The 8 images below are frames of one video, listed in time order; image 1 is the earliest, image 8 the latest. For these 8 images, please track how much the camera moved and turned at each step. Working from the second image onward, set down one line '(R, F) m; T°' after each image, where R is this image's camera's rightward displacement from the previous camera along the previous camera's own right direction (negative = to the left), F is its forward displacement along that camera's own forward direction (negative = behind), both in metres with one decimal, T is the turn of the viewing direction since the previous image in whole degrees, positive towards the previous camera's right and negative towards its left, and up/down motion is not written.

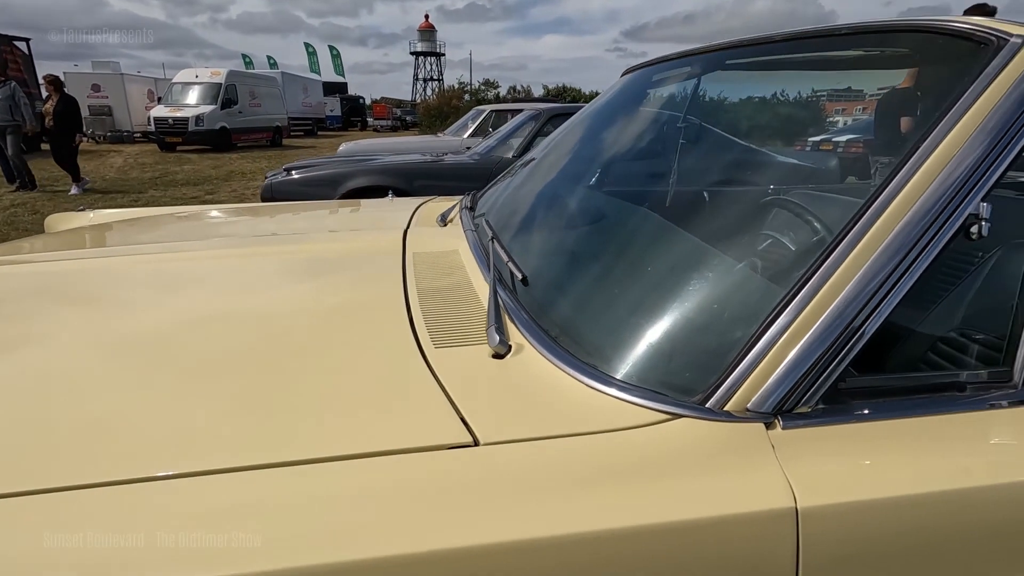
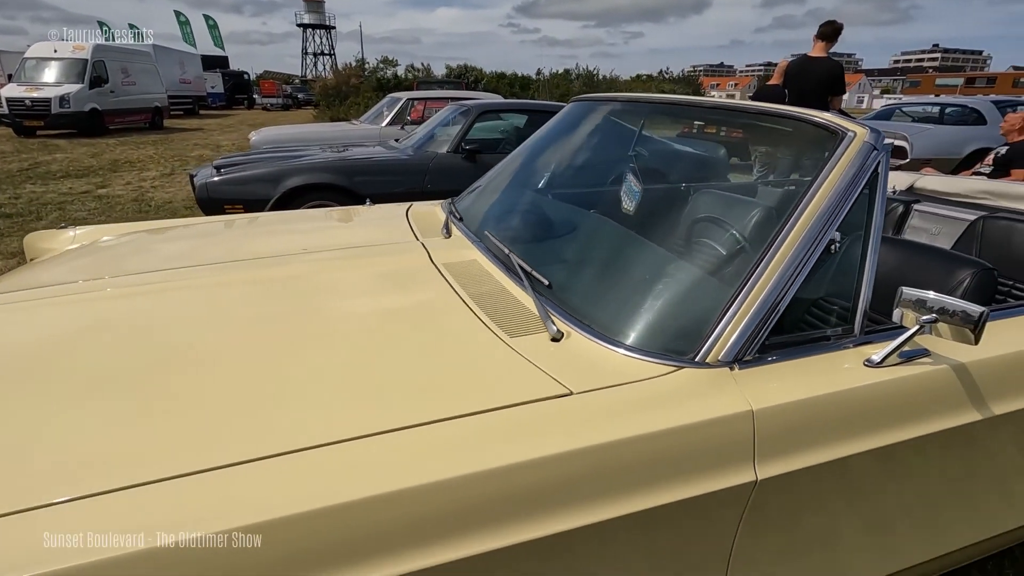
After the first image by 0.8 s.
(-0.3, -0.4) m; +10°
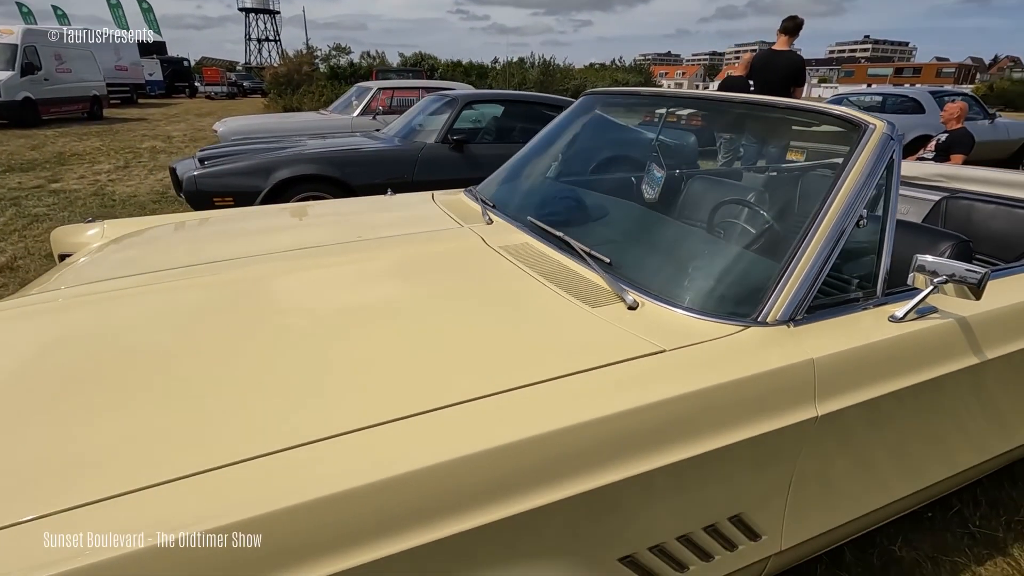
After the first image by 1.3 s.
(-0.3, -0.1) m; +5°
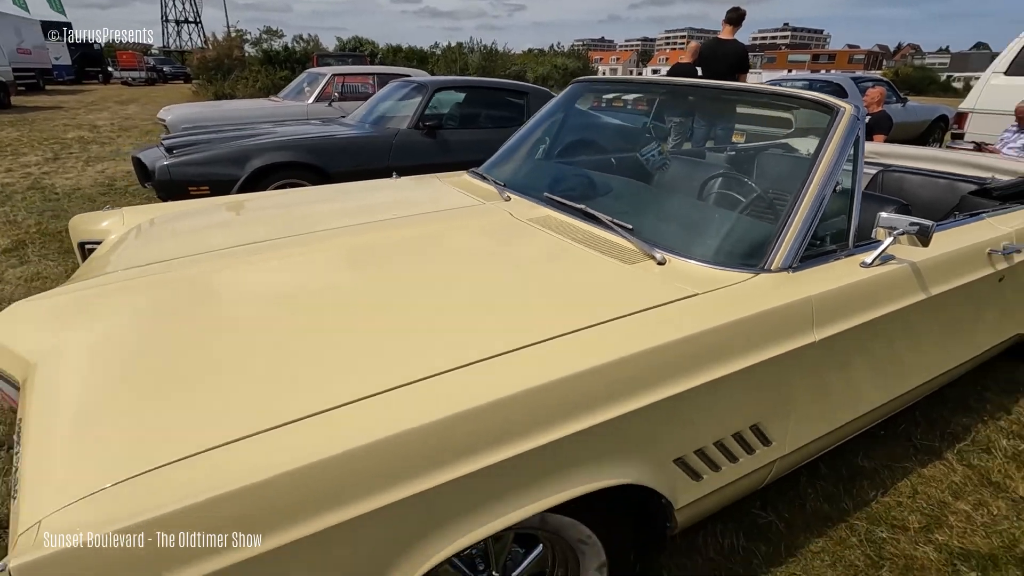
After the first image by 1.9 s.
(-0.3, -0.2) m; +6°
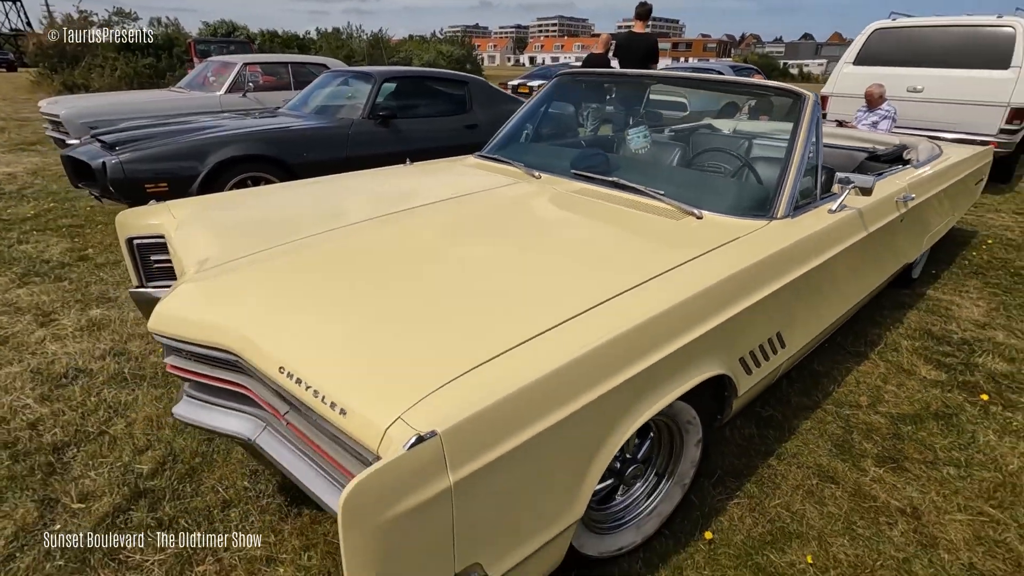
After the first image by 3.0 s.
(-0.7, -0.3) m; +11°
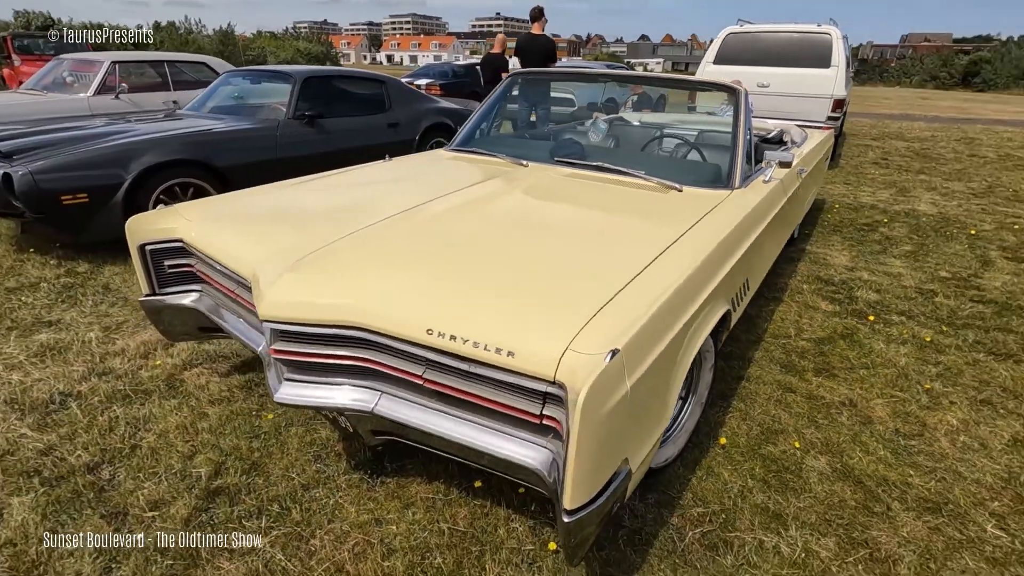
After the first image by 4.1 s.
(-0.7, -0.2) m; +13°
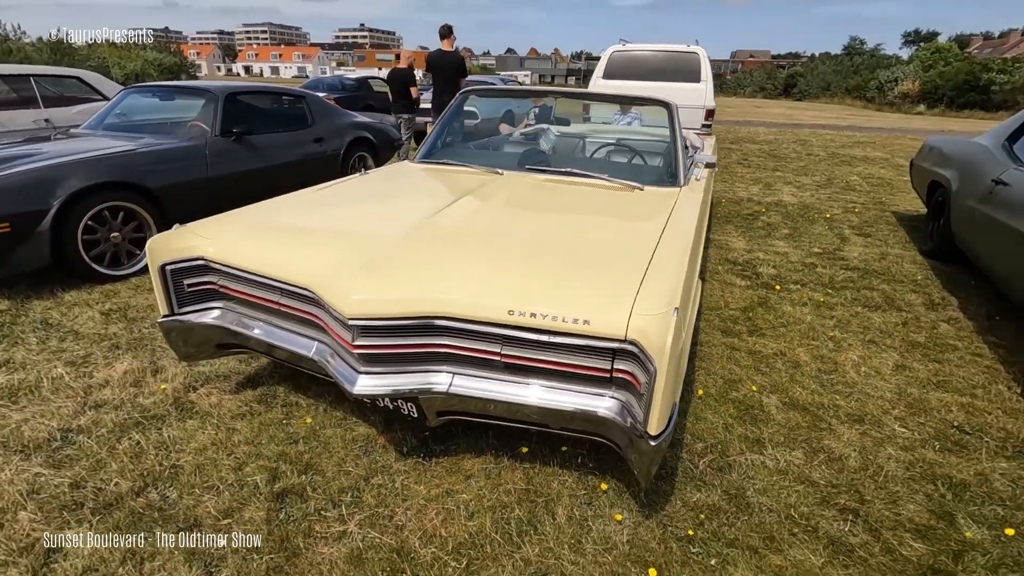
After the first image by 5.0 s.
(-0.6, -0.2) m; +12°
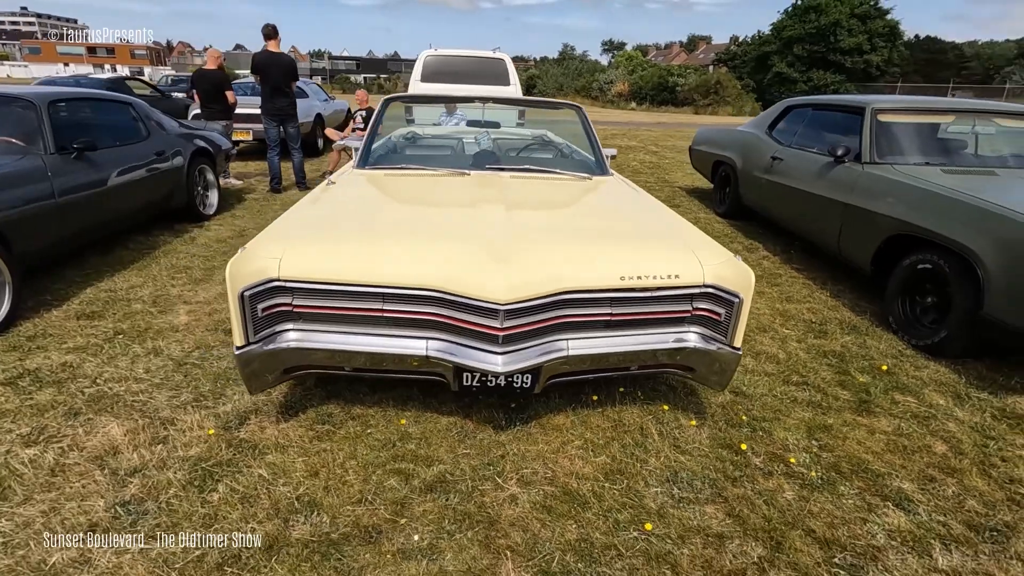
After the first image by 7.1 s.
(-1.3, -0.1) m; +23°
